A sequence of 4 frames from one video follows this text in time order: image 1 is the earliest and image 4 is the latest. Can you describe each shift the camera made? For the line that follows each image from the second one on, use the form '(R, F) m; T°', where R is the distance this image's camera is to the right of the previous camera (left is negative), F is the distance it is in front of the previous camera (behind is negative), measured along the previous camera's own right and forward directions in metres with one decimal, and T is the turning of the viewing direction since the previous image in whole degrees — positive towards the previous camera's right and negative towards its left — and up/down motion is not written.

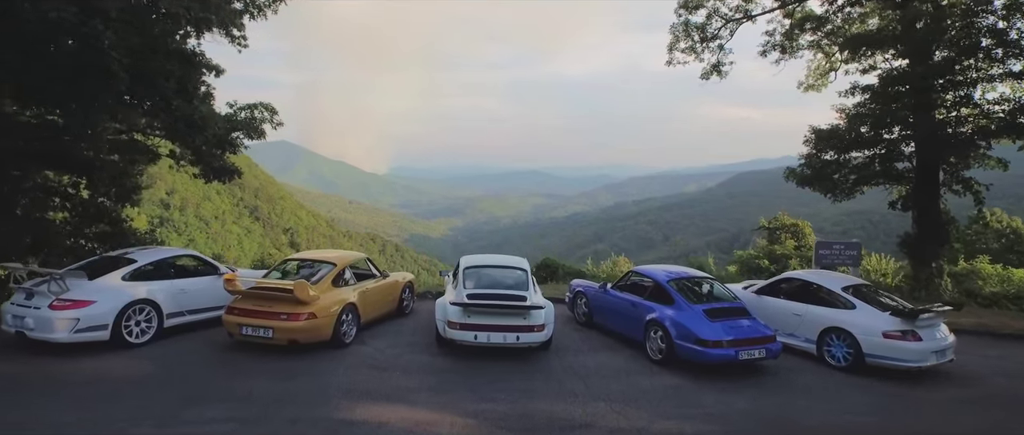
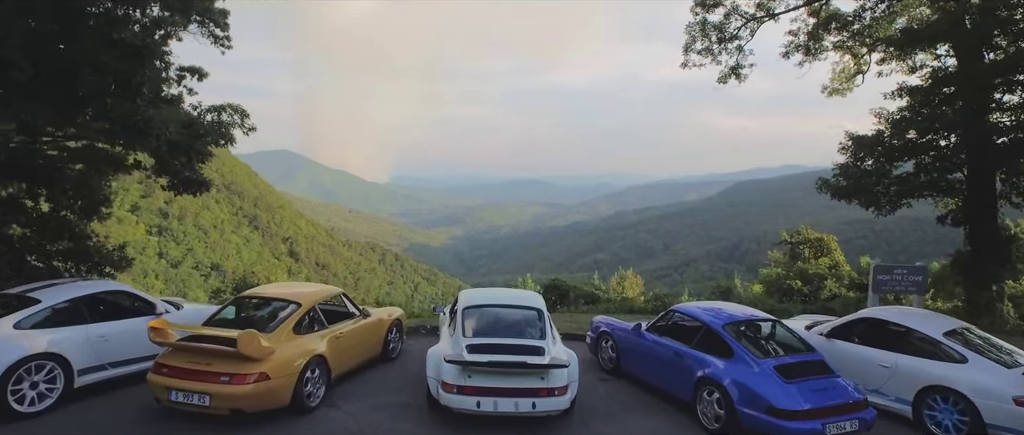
(-0.1, +1.0) m; 0°
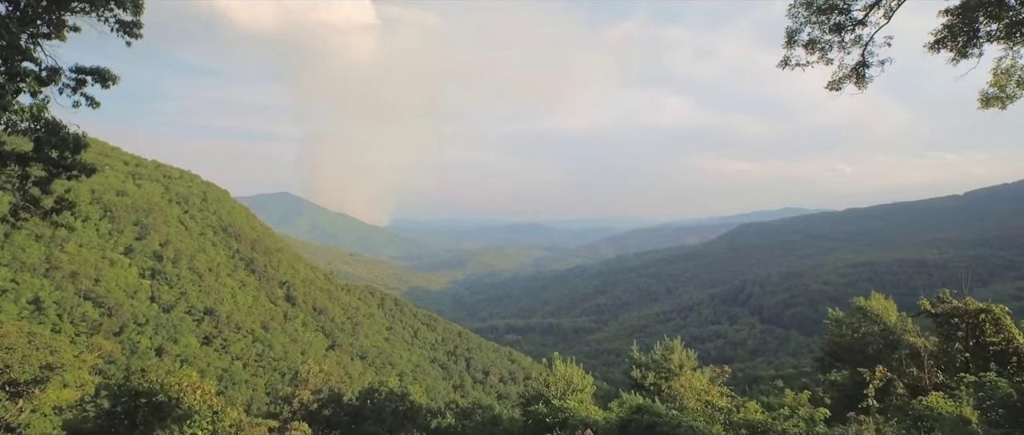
(-0.4, +3.9) m; 0°
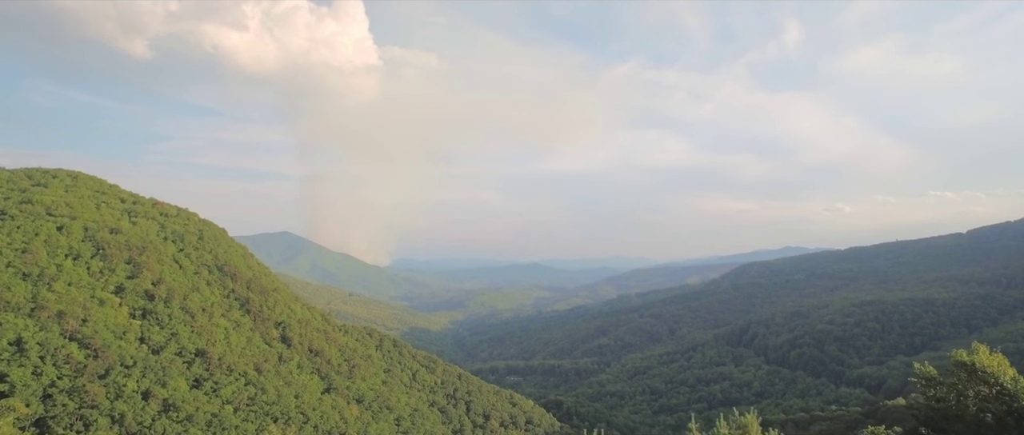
(-0.4, +4.0) m; 0°
